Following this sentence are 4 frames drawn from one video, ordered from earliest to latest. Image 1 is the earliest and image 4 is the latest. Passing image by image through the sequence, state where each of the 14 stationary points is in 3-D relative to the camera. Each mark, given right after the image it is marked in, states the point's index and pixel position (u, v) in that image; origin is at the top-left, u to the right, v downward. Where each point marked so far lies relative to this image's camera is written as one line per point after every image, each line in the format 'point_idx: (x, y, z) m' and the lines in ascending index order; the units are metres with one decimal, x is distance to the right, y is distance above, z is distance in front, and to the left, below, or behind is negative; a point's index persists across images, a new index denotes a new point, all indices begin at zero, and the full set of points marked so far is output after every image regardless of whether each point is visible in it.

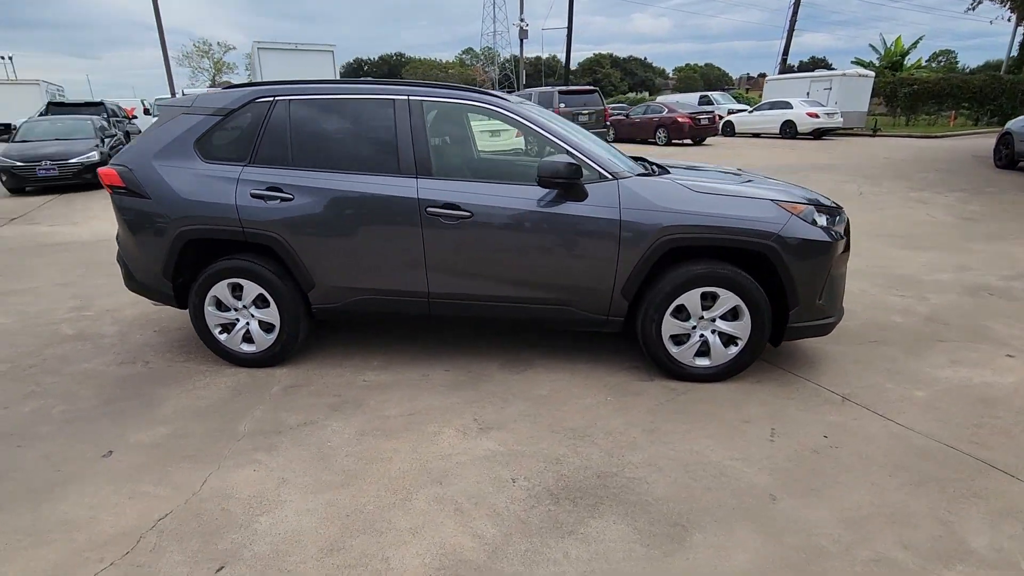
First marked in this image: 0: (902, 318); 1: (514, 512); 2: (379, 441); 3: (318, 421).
0: (+3.4, -0.3, +4.8) m
1: (0.0, -1.0, +2.5) m
2: (-0.8, -0.9, +3.1) m
3: (-1.2, -0.8, +3.3) m
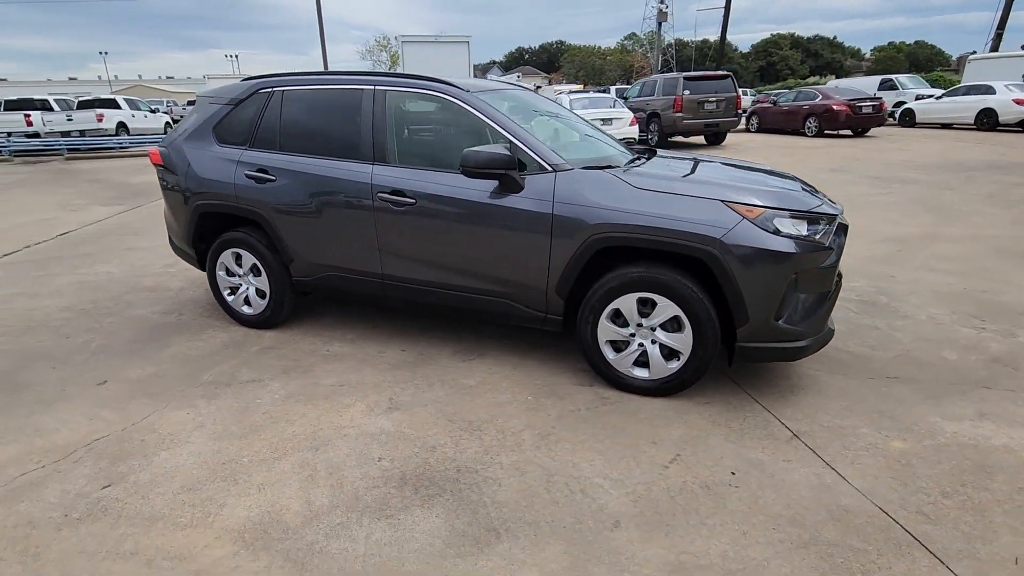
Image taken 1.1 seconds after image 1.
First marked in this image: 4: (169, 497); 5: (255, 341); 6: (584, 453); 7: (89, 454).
0: (+3.2, -0.5, +3.9) m
1: (-0.8, -1.0, +2.6) m
2: (-1.3, -0.7, +3.4) m
3: (-1.7, -0.6, +3.7) m
4: (-1.6, -1.0, +2.6) m
5: (-2.0, -0.4, +4.3) m
6: (+0.4, -0.9, +2.9) m
7: (-2.3, -0.9, +2.9) m
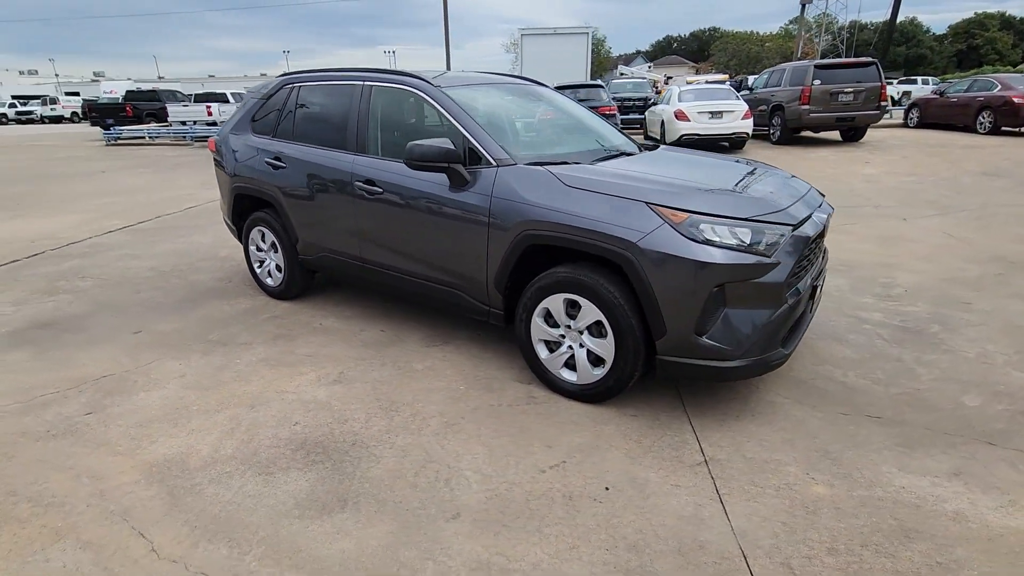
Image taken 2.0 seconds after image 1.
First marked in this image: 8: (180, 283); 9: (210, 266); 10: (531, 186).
0: (+2.8, -0.7, +3.2) m
1: (-1.4, -0.9, +3.0) m
2: (-1.7, -0.6, +3.8) m
3: (-2.0, -0.4, +4.2) m
4: (-2.2, -0.8, +3.1) m
5: (-2.2, -0.2, +4.9) m
6: (-0.2, -0.8, +2.9) m
7: (-2.8, -0.7, +3.6) m
8: (-3.4, 0.0, +5.6) m
9: (-3.4, +0.2, +6.1) m
10: (+0.1, +0.6, +3.2) m
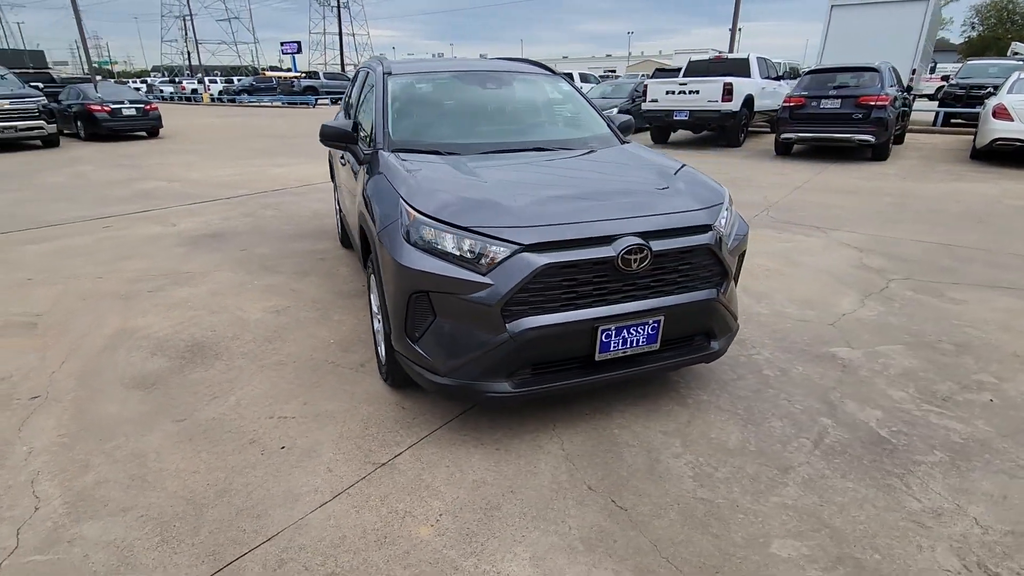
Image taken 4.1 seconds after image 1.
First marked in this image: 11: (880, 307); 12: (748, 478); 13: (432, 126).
0: (+1.2, -1.1, +2.2) m
1: (-2.5, -0.4, +4.1) m
2: (-2.3, 0.0, +5.0) m
3: (-2.3, +0.1, +5.4) m
4: (-3.1, -0.2, +4.7) m
5: (-2.1, +0.4, +6.1) m
6: (-1.5, -0.6, +3.4) m
7: (-3.3, +0.1, +5.3) m
8: (-2.7, +0.9, +7.3) m
9: (-2.4, +1.0, +7.7) m
10: (-0.8, +0.7, +3.4) m
11: (+3.1, -0.2, +4.5) m
12: (+1.1, -0.9, +2.6) m
13: (-0.5, +1.1, +3.9) m
